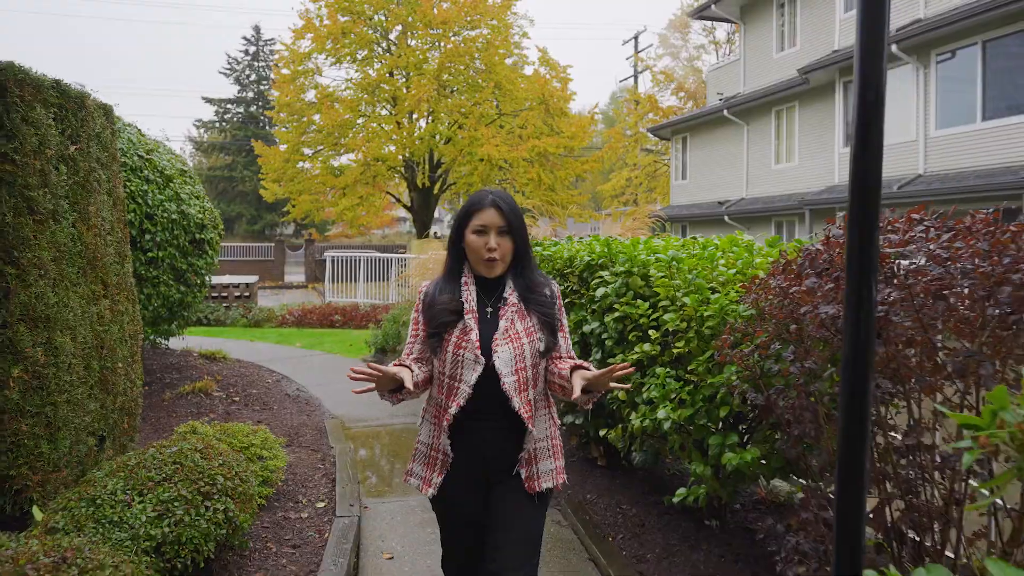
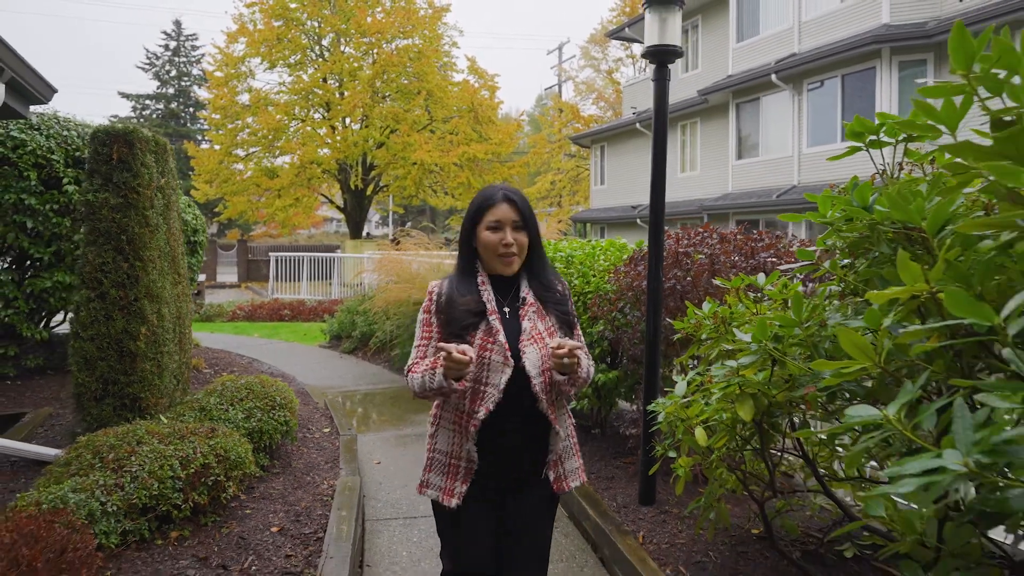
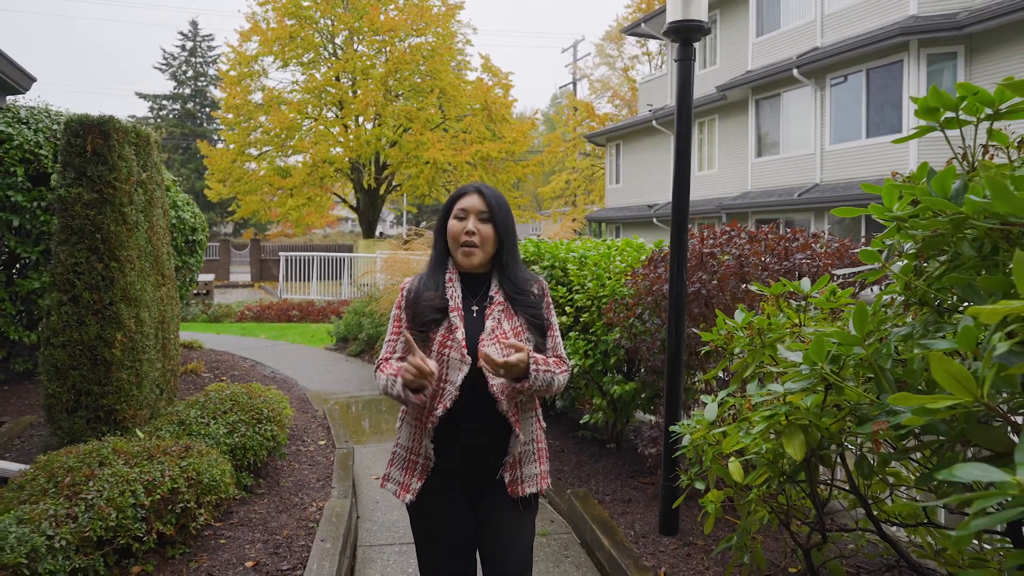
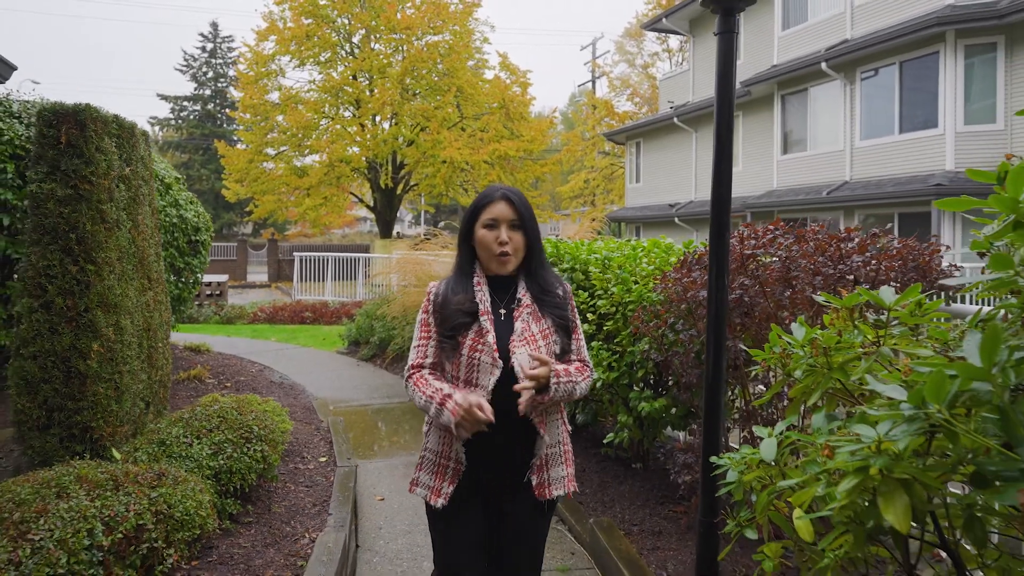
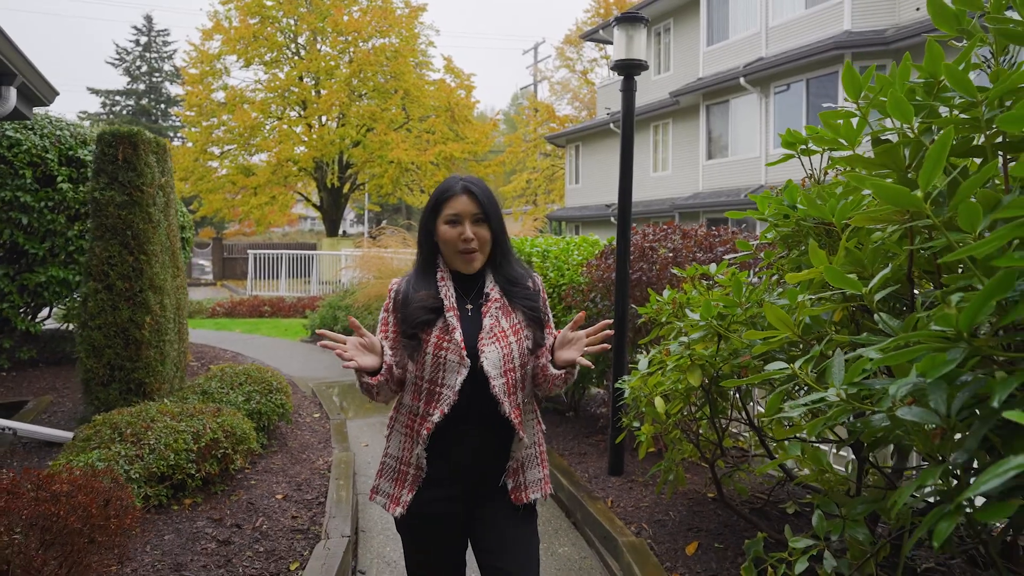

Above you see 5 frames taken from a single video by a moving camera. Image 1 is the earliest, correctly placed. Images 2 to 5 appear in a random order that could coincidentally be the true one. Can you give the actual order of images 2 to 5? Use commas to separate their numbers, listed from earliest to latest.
4, 3, 2, 5
